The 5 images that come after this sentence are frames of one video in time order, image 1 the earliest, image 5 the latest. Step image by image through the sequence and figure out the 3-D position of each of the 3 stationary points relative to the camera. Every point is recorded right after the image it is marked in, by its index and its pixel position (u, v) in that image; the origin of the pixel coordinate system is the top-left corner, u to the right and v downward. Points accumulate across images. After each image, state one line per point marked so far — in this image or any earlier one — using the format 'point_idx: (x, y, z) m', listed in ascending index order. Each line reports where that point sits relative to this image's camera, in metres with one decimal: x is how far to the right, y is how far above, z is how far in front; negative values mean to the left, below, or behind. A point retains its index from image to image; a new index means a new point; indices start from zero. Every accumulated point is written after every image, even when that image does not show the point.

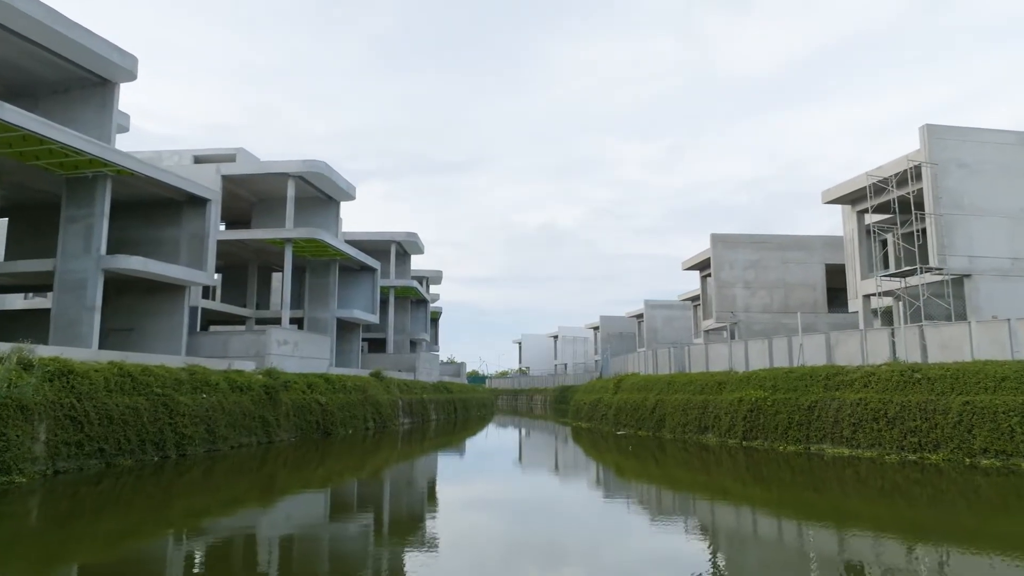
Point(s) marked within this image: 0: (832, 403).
0: (+7.8, -2.8, +17.6) m
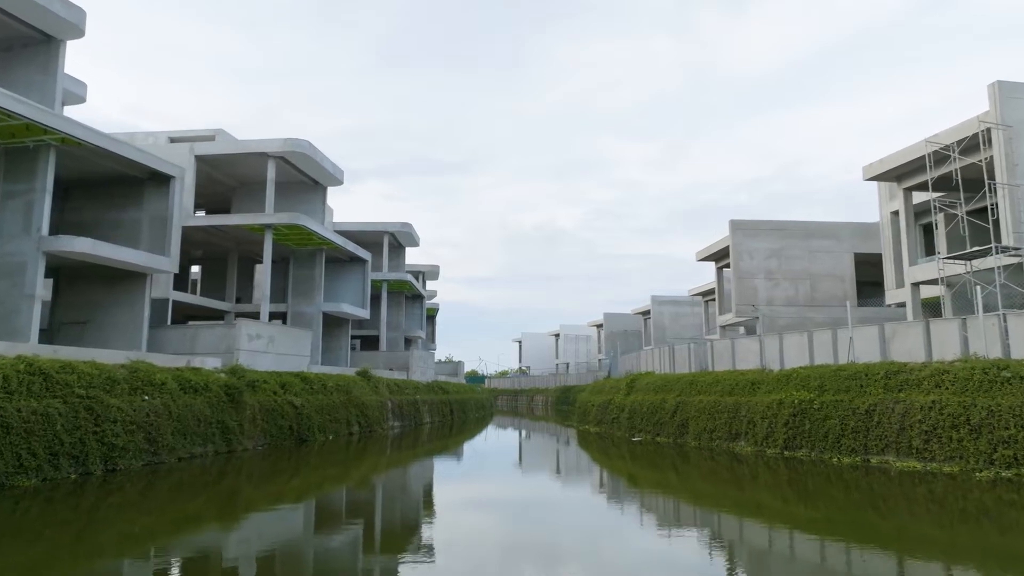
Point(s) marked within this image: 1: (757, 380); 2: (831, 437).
0: (+7.9, -2.5, +14.7) m
1: (+6.4, -2.4, +18.8) m
2: (+7.0, -3.3, +15.8) m
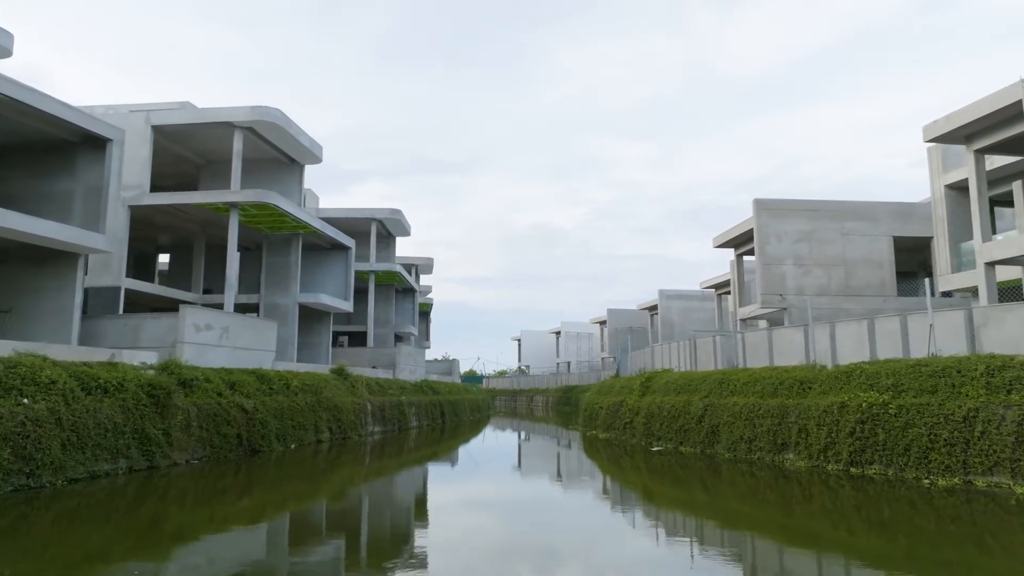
0: (+7.8, -2.0, +11.3) m
1: (+6.3, -2.0, +15.3) m
2: (+6.9, -2.8, +12.4) m
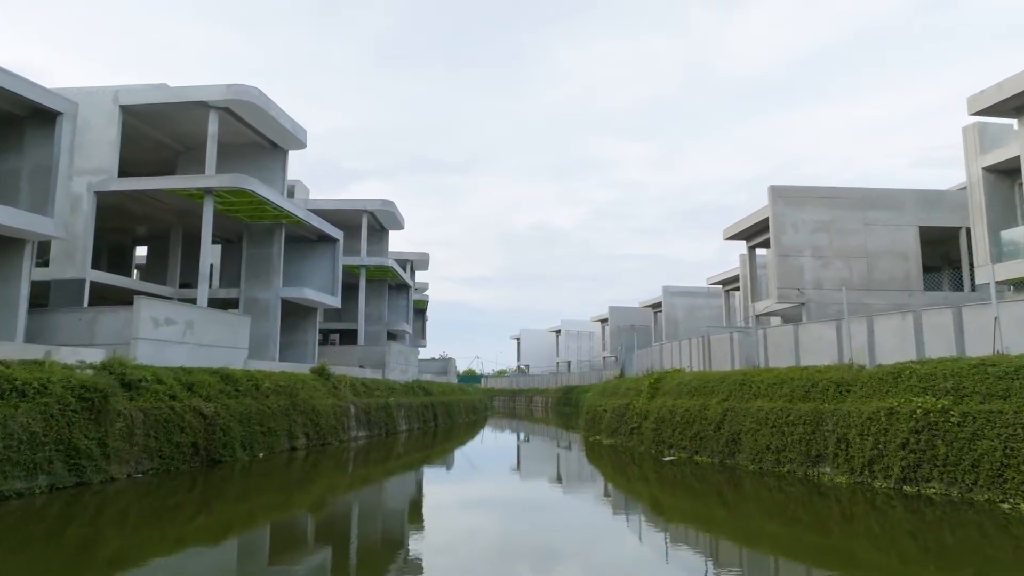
0: (+7.7, -1.7, +9.3) m
1: (+6.2, -1.7, +13.3) m
2: (+6.8, -2.6, +10.4) m
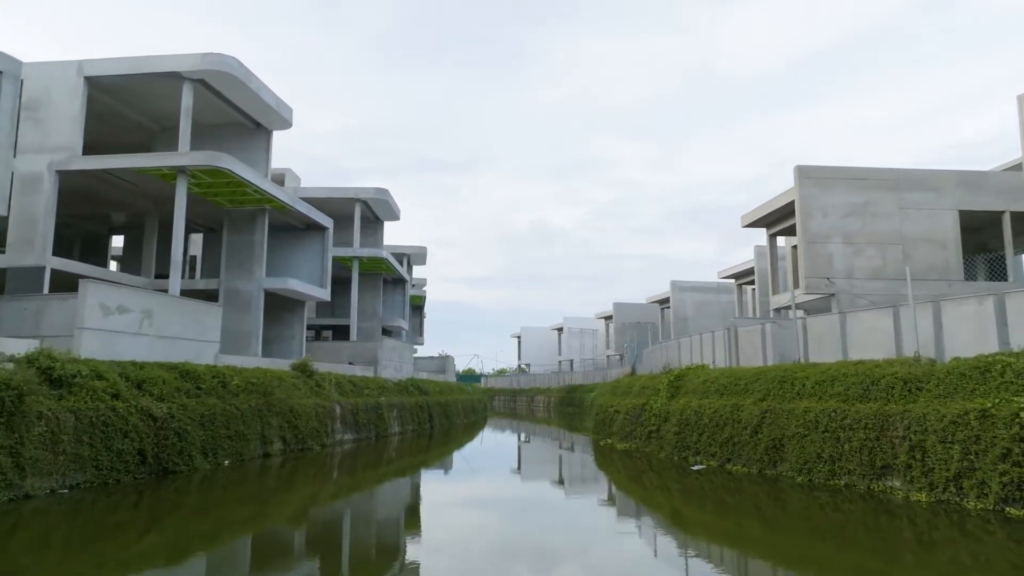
0: (+7.7, -1.4, +7.1) m
1: (+6.3, -1.4, +11.2) m
2: (+6.9, -2.2, +8.2) m
